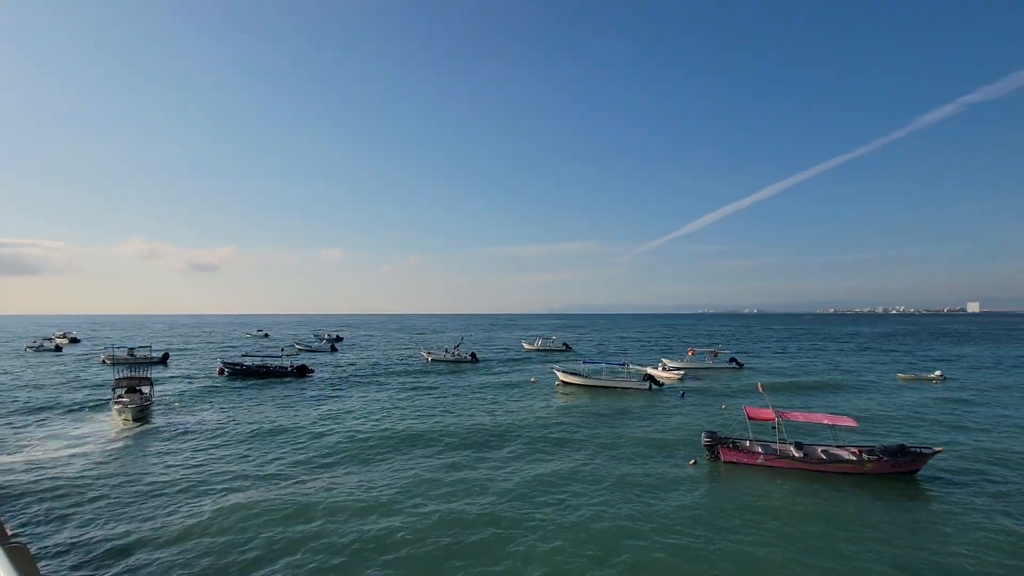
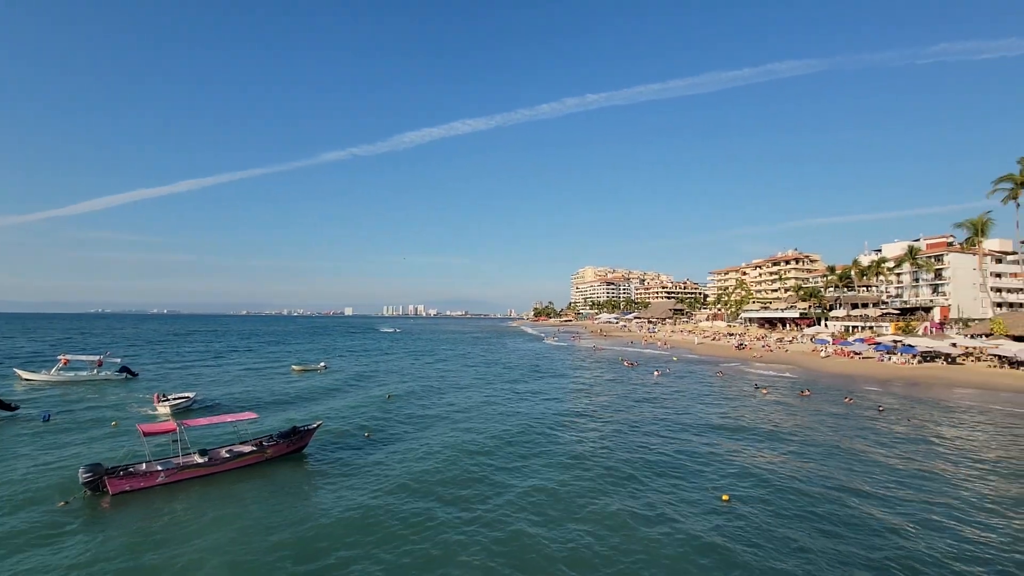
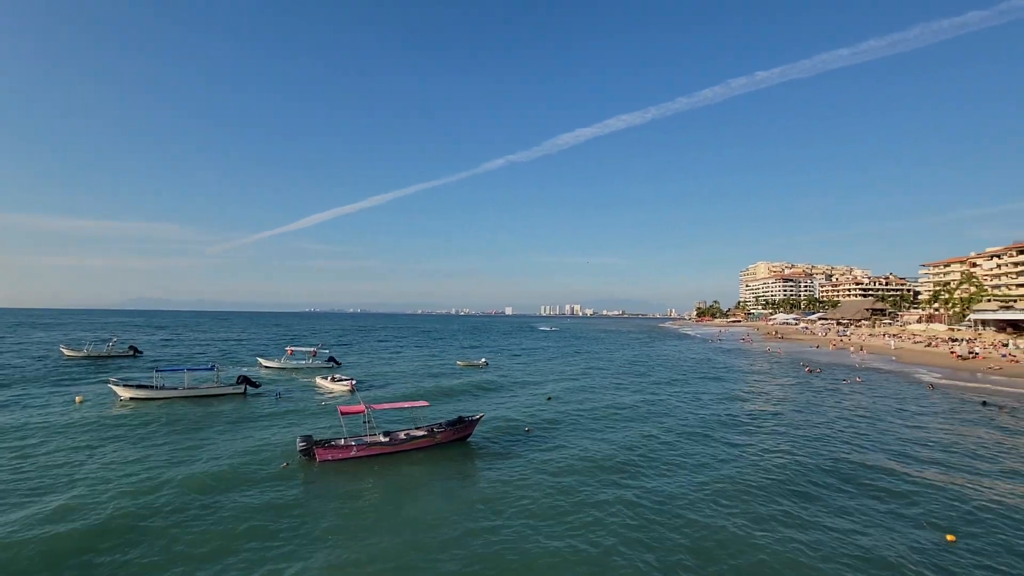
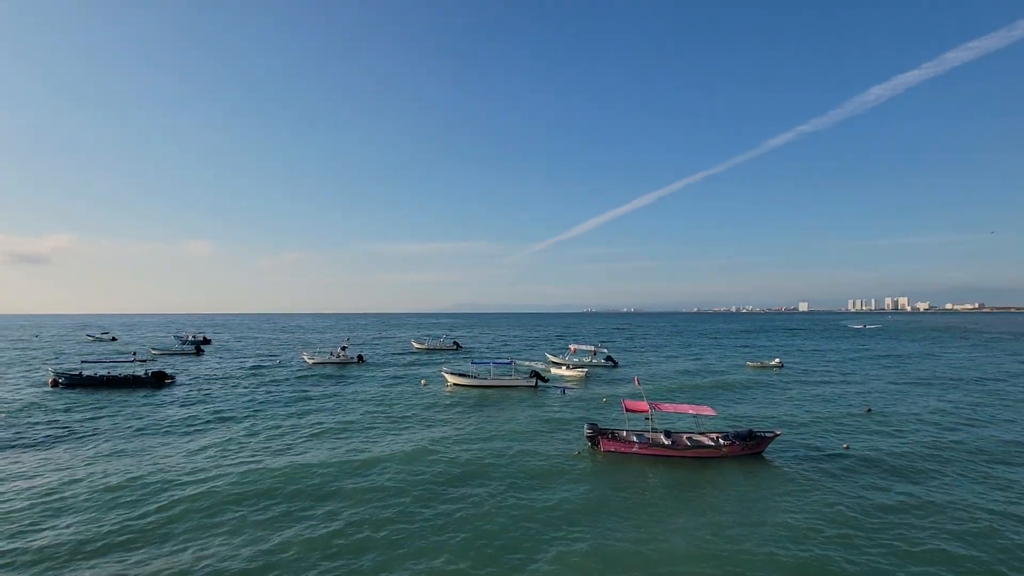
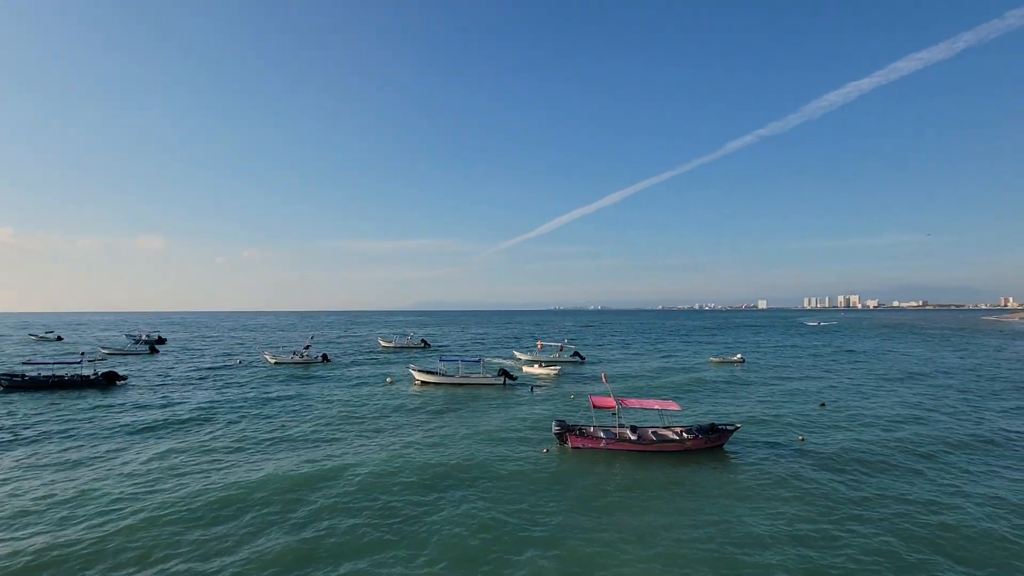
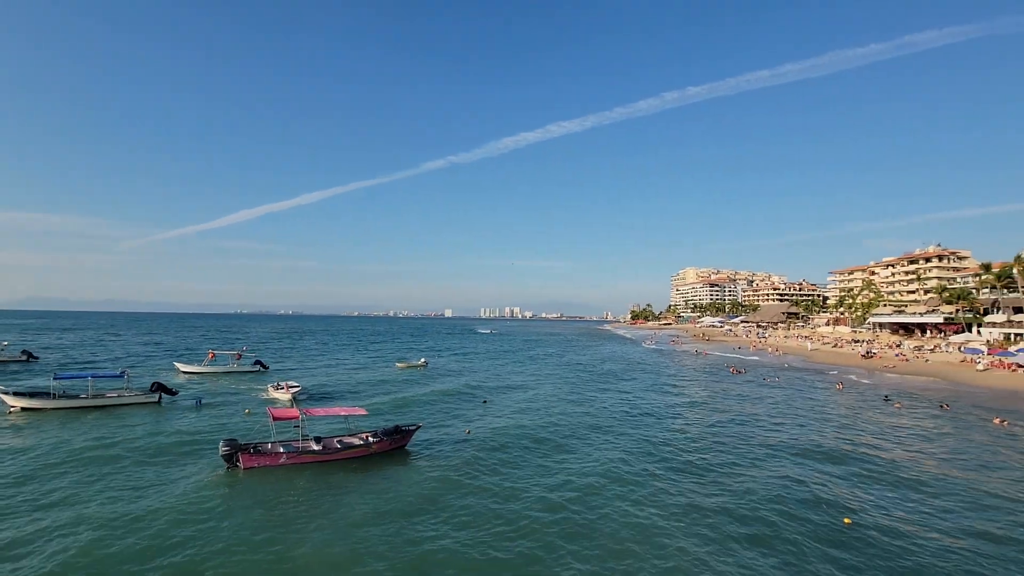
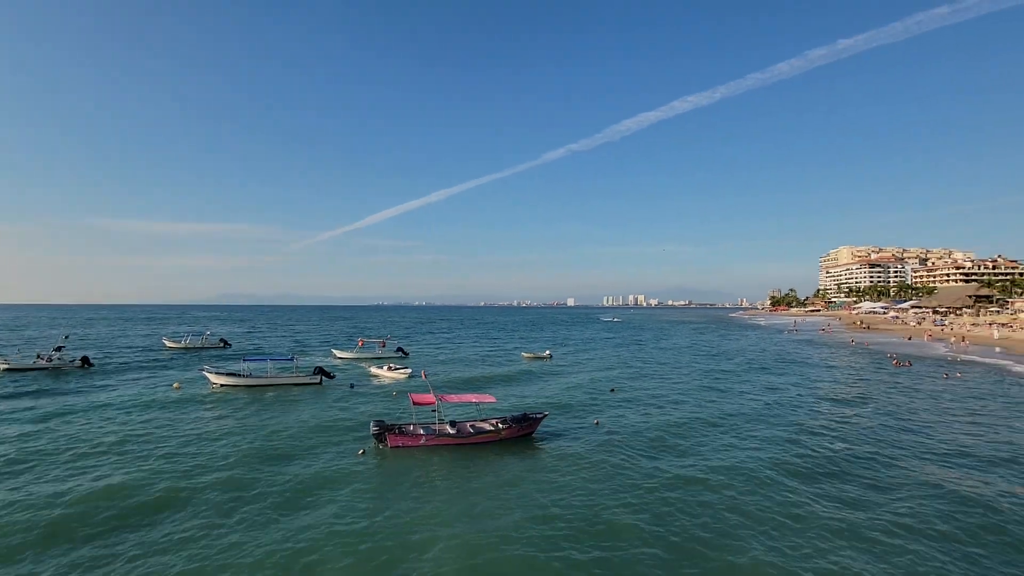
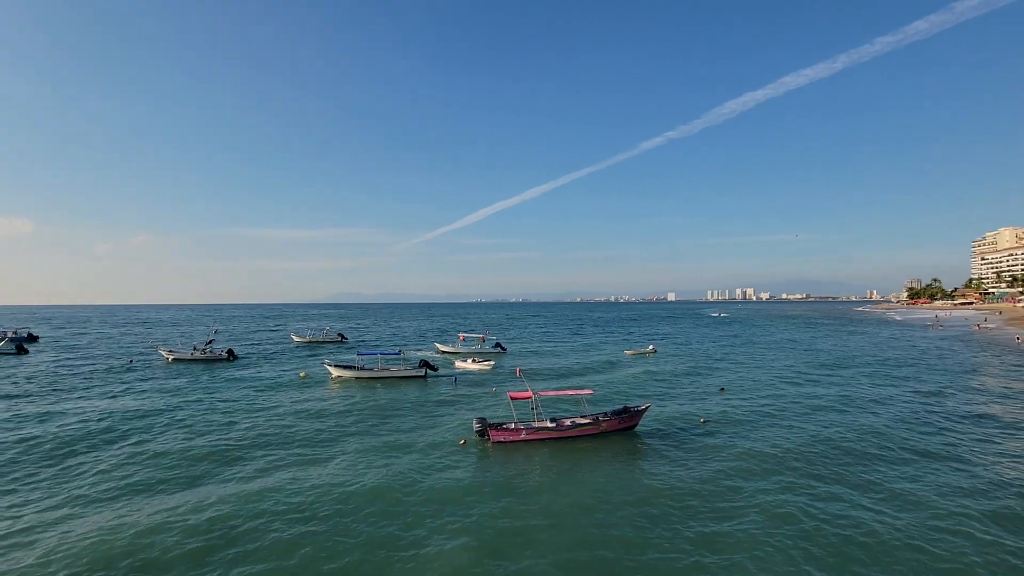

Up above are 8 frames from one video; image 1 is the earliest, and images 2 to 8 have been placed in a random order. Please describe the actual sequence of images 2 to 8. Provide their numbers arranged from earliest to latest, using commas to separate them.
4, 5, 8, 7, 3, 6, 2
